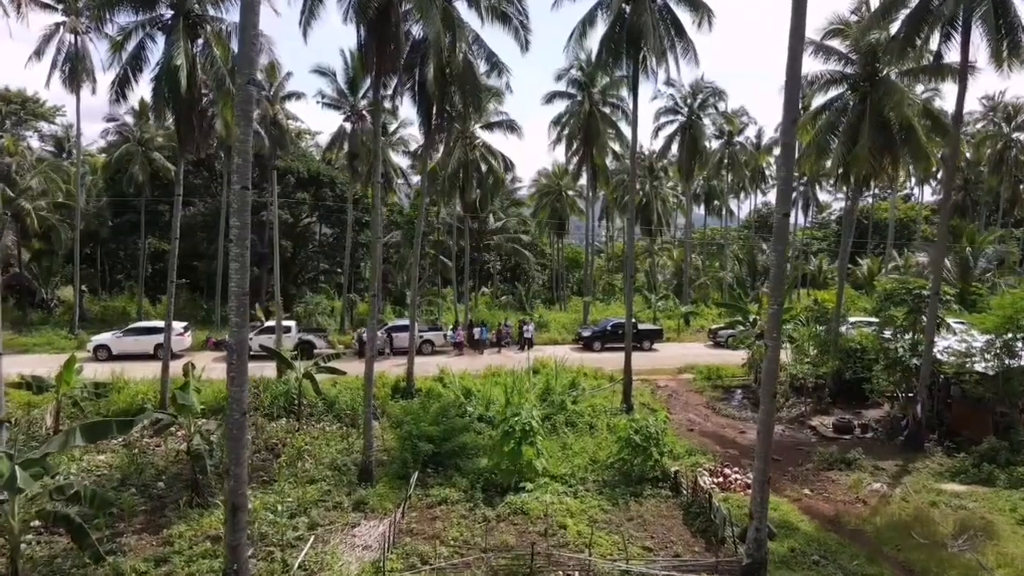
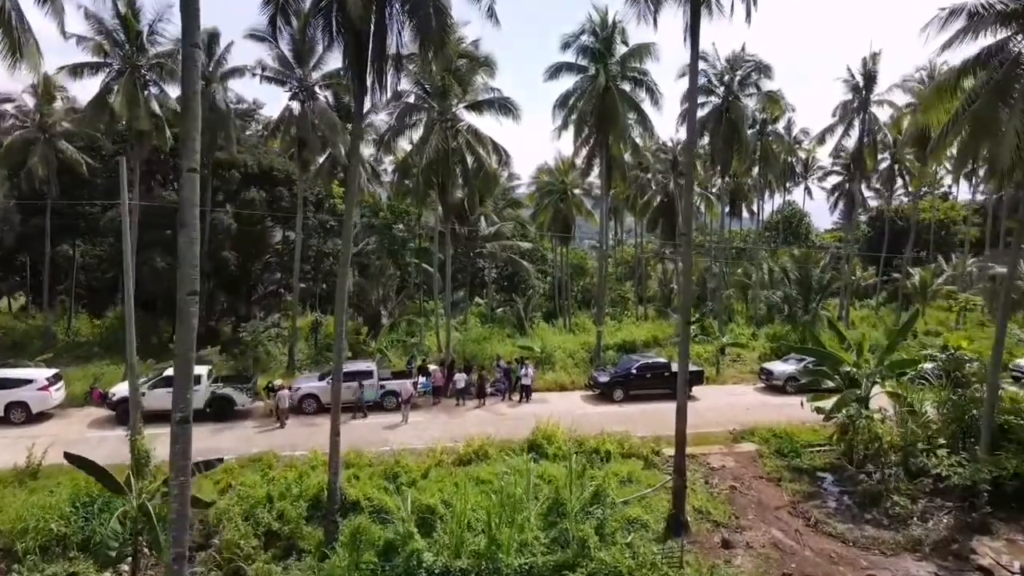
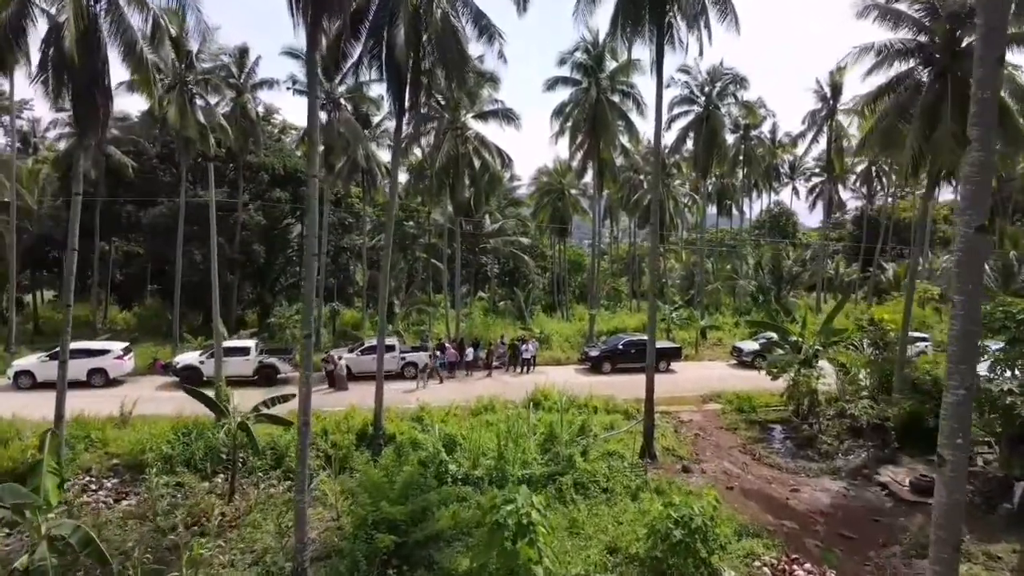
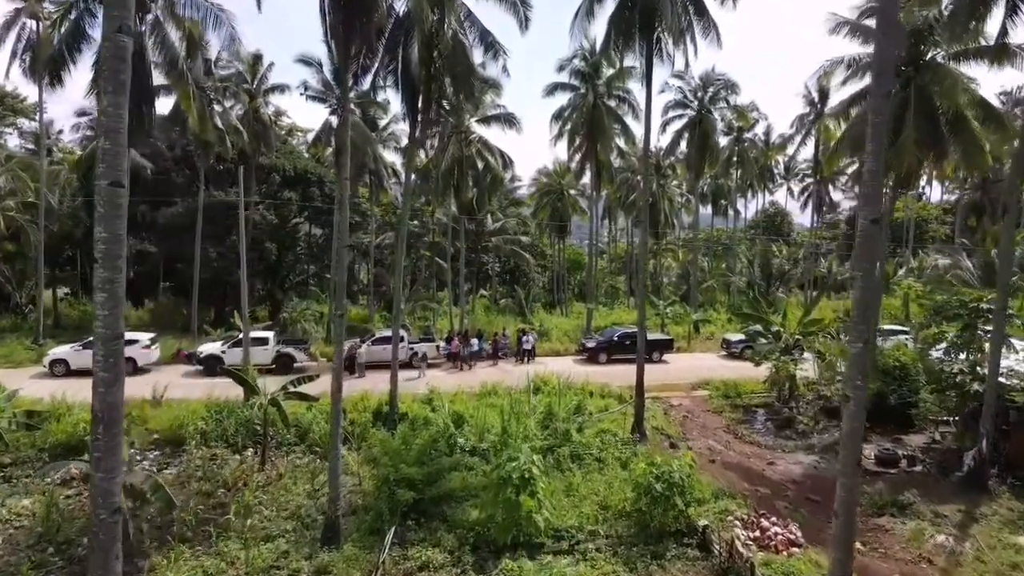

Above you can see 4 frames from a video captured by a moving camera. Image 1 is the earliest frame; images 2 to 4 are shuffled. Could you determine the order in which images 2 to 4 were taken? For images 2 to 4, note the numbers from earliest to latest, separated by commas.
4, 3, 2
